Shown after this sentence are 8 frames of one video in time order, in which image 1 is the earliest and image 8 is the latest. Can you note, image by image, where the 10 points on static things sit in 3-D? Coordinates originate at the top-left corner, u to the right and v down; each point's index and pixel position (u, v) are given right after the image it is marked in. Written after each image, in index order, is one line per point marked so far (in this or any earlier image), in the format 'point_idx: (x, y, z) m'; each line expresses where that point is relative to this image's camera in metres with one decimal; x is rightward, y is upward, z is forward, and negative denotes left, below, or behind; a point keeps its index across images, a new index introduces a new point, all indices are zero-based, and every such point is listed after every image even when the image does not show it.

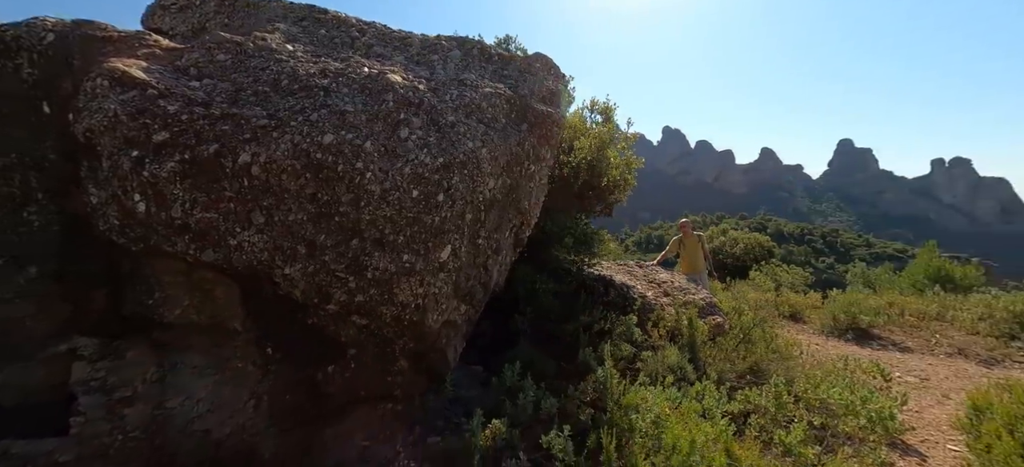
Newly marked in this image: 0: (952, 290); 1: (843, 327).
0: (+11.7, -1.5, +11.5) m
1: (+5.8, -1.6, +7.6) m
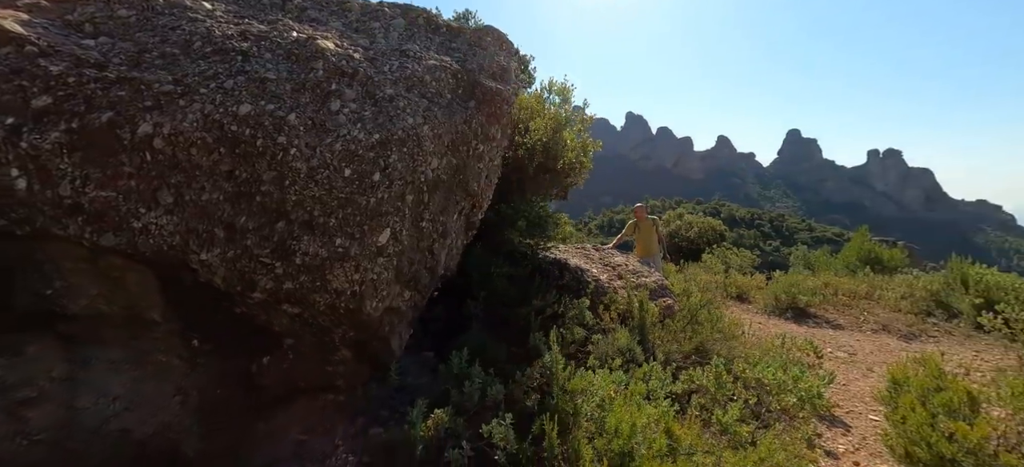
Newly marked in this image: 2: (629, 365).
0: (+10.5, -1.1, +12.4) m
1: (+5.0, -1.3, +8.0) m
2: (+1.1, -1.2, +4.1) m
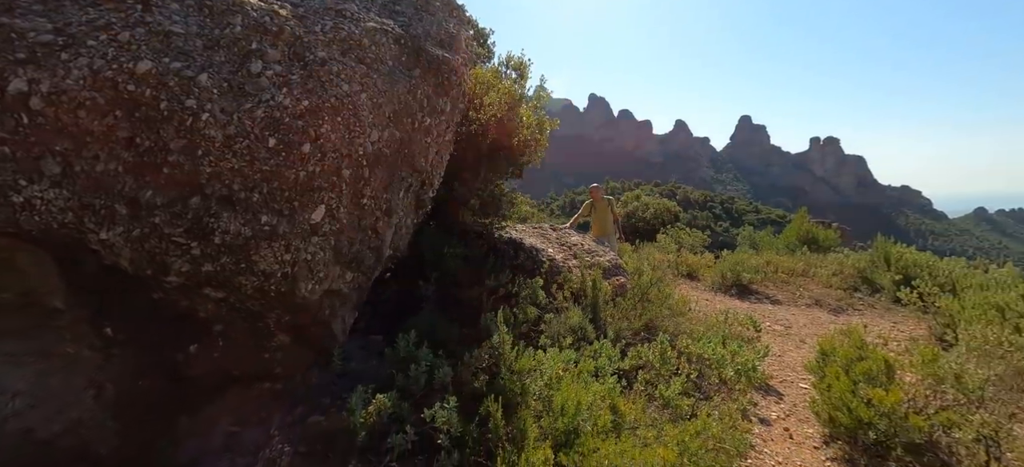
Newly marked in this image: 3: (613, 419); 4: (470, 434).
0: (+9.2, -0.5, +13.2) m
1: (+4.2, -0.9, +8.4) m
2: (+0.6, -1.0, +4.1) m
3: (+0.7, -1.2, +2.8) m
4: (-0.2, -1.2, +2.6) m
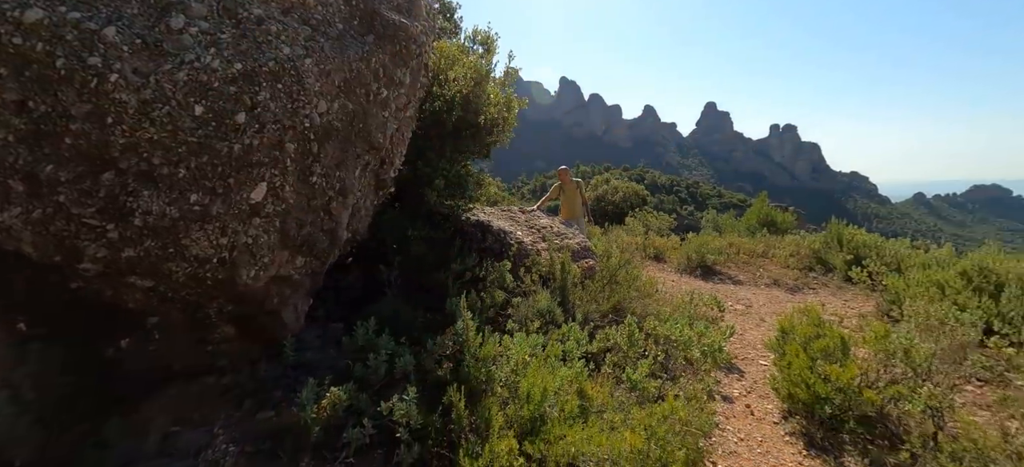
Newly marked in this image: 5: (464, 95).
0: (+8.3, +0.1, +13.7) m
1: (+3.6, -0.6, +8.5) m
2: (+0.3, -0.9, +4.0) m
3: (+0.4, -1.1, +2.7) m
4: (-0.5, -1.1, +2.4) m
5: (-0.5, +1.5, +4.7) m
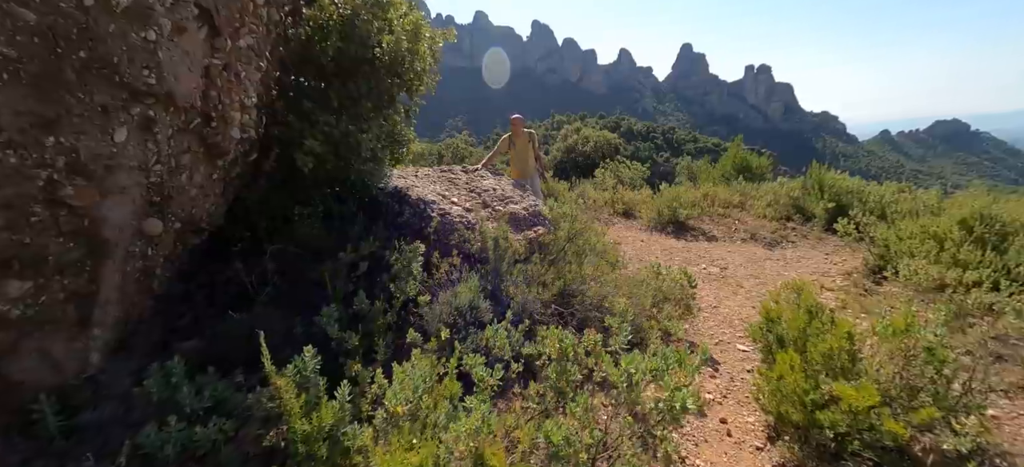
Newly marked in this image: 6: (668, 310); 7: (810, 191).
0: (+7.1, +1.6, +12.9) m
1: (+2.7, +0.2, +7.6) m
2: (-0.3, -0.7, +3.1) m
3: (-0.1, -1.0, +1.8) m
4: (-1.0, -1.1, +1.5) m
5: (-1.3, +1.7, +3.4) m
6: (+1.3, -0.7, +3.7) m
7: (+5.3, +0.8, +7.7) m
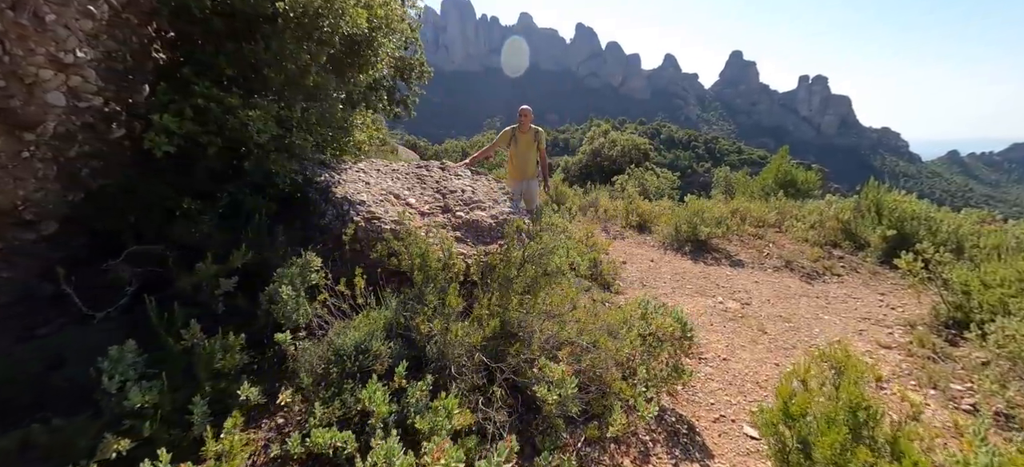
0: (+7.5, +1.0, +11.5) m
1: (+2.6, -0.1, +6.5) m
2: (-0.8, -0.8, +2.2) m
3: (-0.8, -1.1, +1.0) m
4: (-1.7, -1.1, +0.7) m
5: (-1.6, +1.7, +2.6) m
6: (+0.9, -0.8, +2.7) m
7: (+5.2, +0.3, +6.4) m
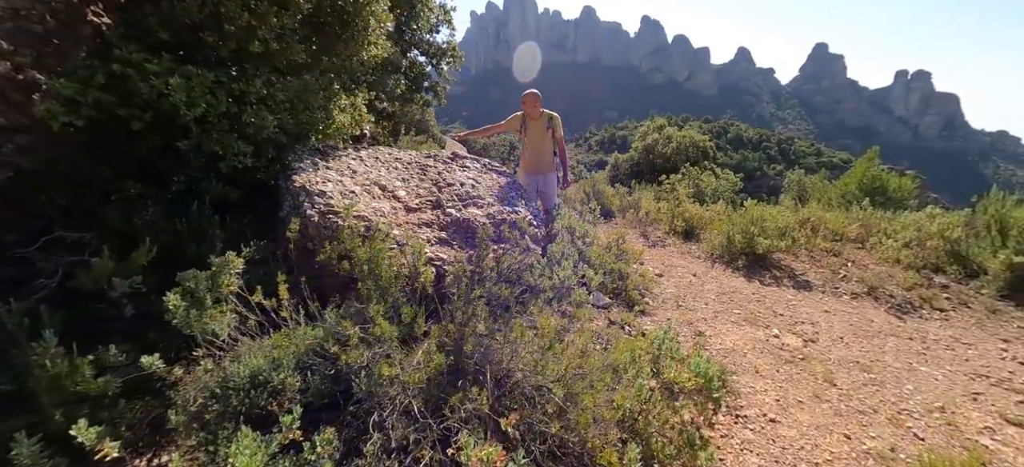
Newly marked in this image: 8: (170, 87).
0: (+8.4, +0.7, +9.8) m
1: (+2.9, -0.2, +5.6) m
2: (-1.1, -0.8, +1.7) m
3: (-1.2, -1.1, +0.4) m
4: (-2.1, -1.1, +0.3) m
5: (-1.7, +1.7, +2.2) m
6: (+0.7, -0.9, +2.0) m
7: (+5.5, 0.0, +5.1) m
8: (-1.7, +0.7, +2.2) m
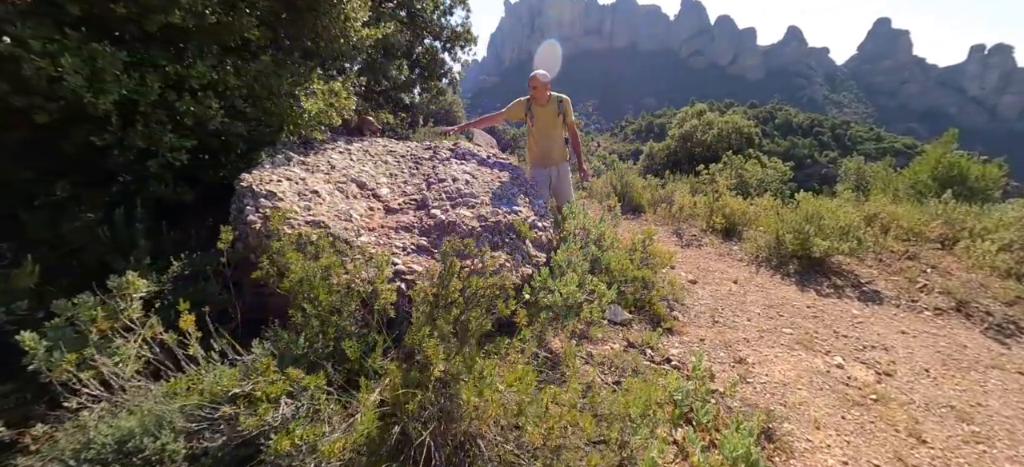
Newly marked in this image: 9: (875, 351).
0: (+8.9, +0.8, +8.6) m
1: (+3.1, -0.2, +4.8) m
2: (-1.2, -0.8, +1.3) m
3: (-1.4, -1.2, 0.0) m
4: (-2.4, -1.2, 0.0) m
5: (-1.8, +1.7, +1.8) m
6: (+0.5, -1.0, +1.4) m
7: (+5.6, 0.0, +4.1) m
8: (-1.8, +0.7, +1.8) m
9: (+2.7, -0.9, +3.1) m
